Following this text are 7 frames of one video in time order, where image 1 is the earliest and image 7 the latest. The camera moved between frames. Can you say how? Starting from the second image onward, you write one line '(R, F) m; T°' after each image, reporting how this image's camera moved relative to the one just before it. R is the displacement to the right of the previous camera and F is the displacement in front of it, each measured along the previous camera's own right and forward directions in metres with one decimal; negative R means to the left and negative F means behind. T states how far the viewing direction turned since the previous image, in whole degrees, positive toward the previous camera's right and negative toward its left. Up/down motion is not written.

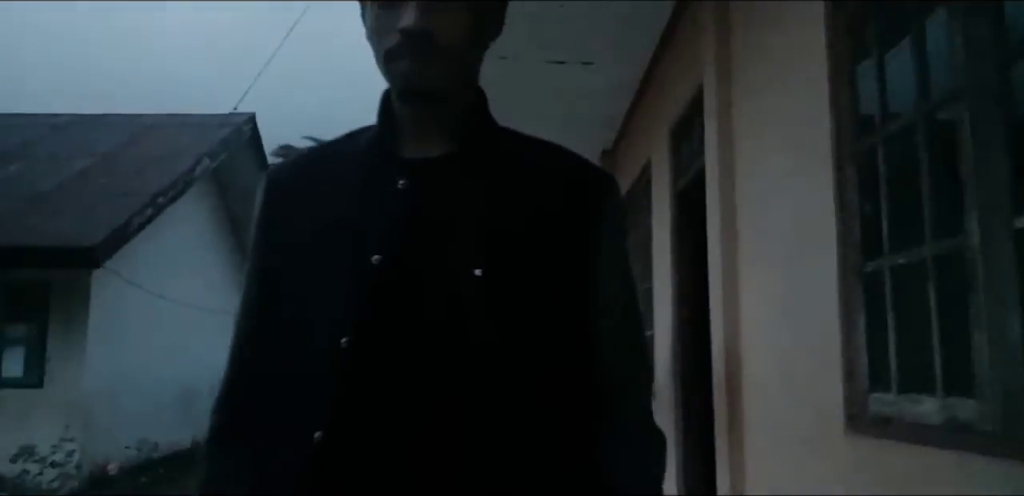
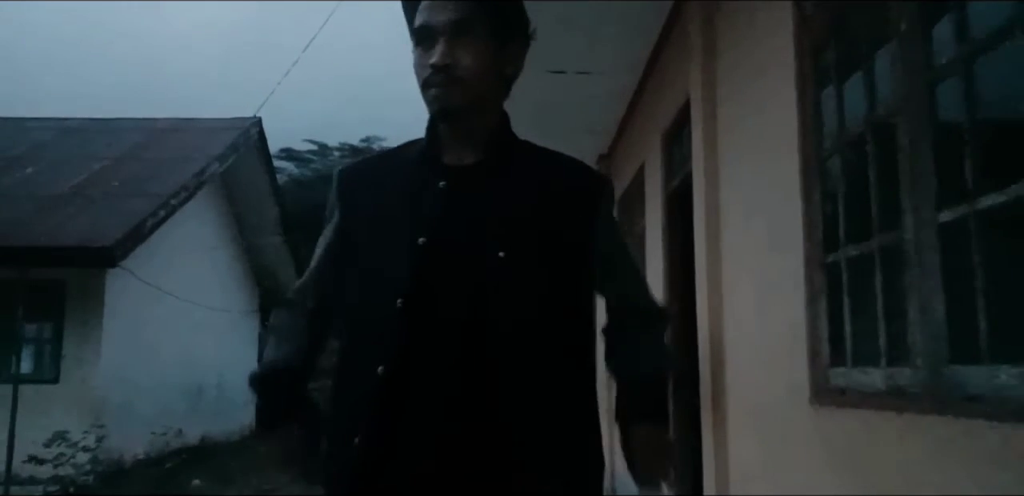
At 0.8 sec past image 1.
(0.0, -0.2) m; 0°
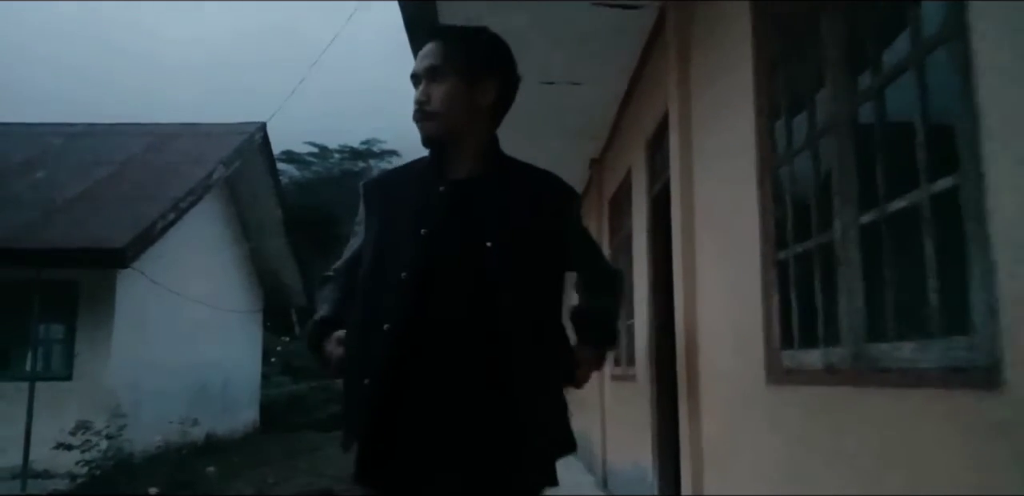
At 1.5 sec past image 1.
(0.0, -0.2) m; 0°
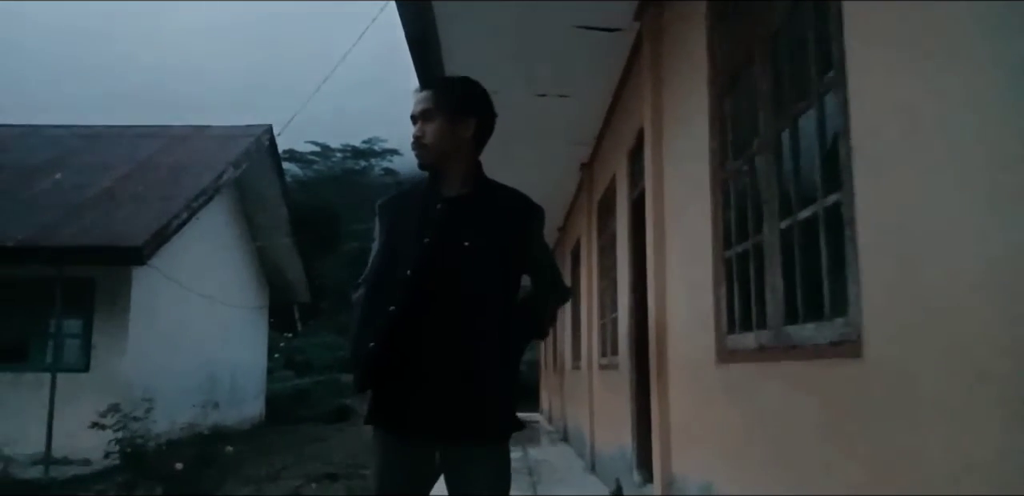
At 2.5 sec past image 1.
(0.0, -0.3) m; 0°
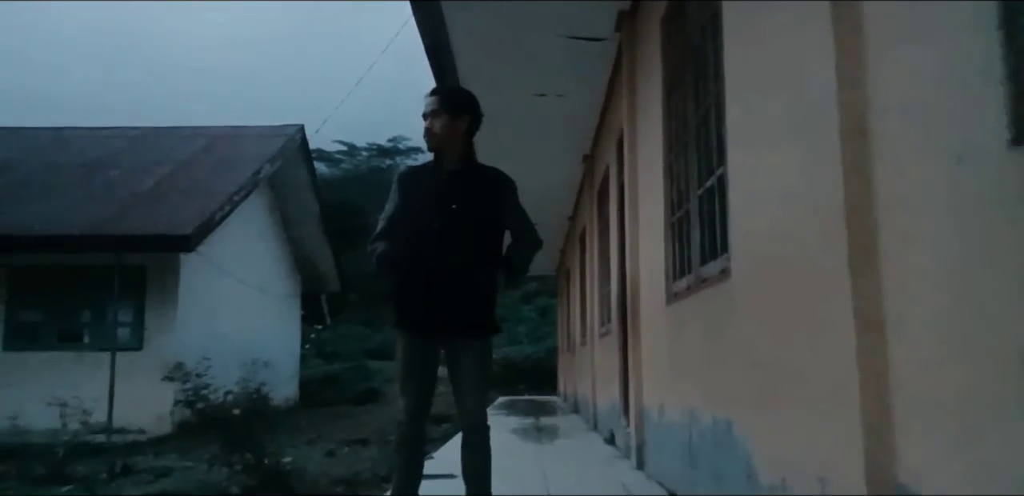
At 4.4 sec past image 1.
(+0.1, -0.6) m; -2°
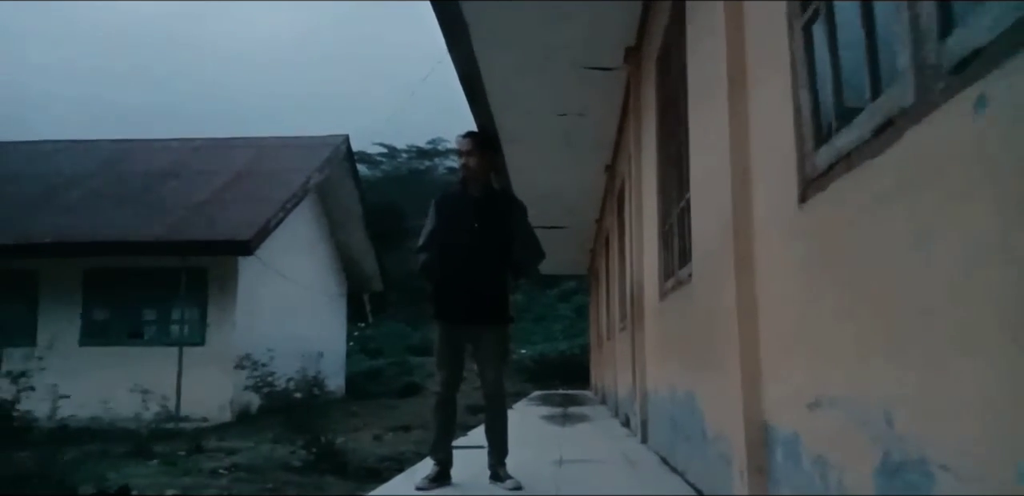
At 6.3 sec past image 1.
(+0.1, -0.6) m; -3°
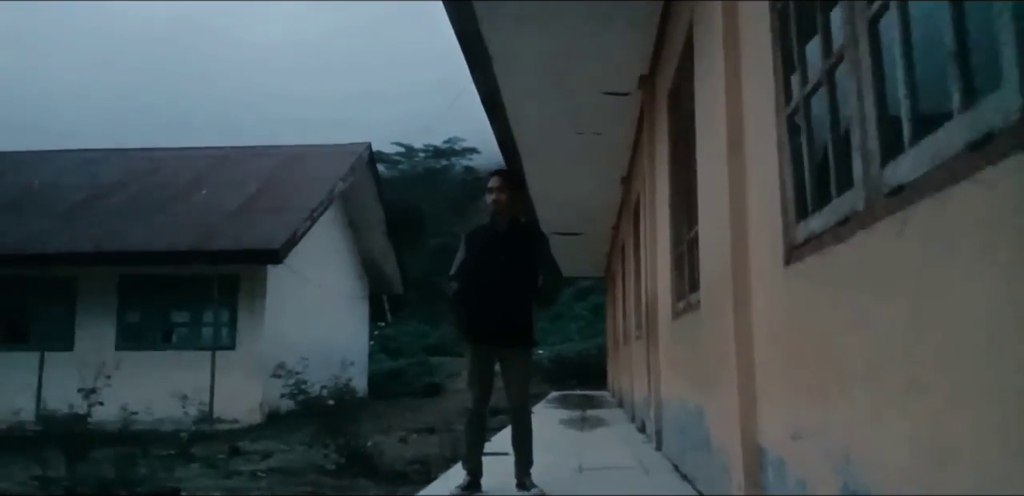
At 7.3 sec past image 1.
(0.0, -0.3) m; -1°
